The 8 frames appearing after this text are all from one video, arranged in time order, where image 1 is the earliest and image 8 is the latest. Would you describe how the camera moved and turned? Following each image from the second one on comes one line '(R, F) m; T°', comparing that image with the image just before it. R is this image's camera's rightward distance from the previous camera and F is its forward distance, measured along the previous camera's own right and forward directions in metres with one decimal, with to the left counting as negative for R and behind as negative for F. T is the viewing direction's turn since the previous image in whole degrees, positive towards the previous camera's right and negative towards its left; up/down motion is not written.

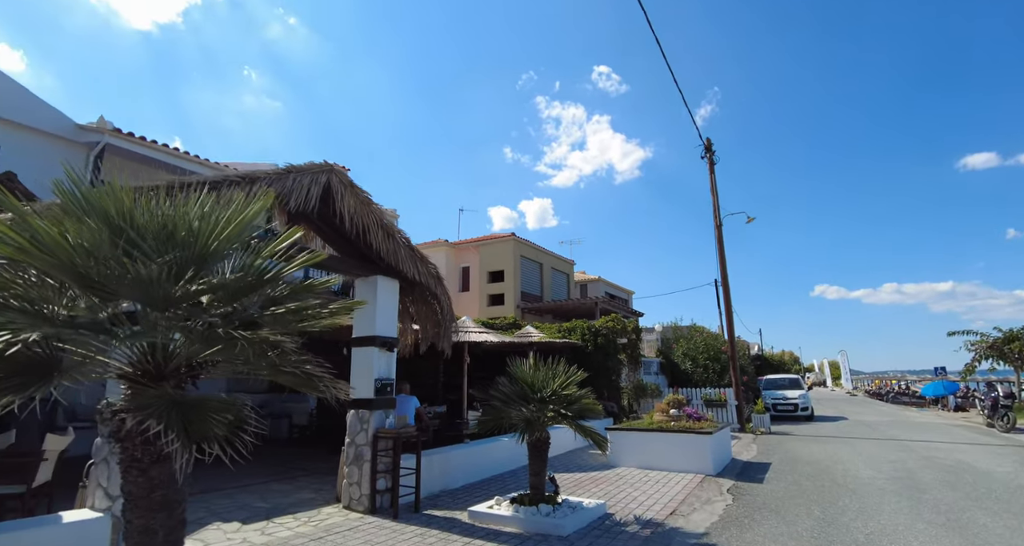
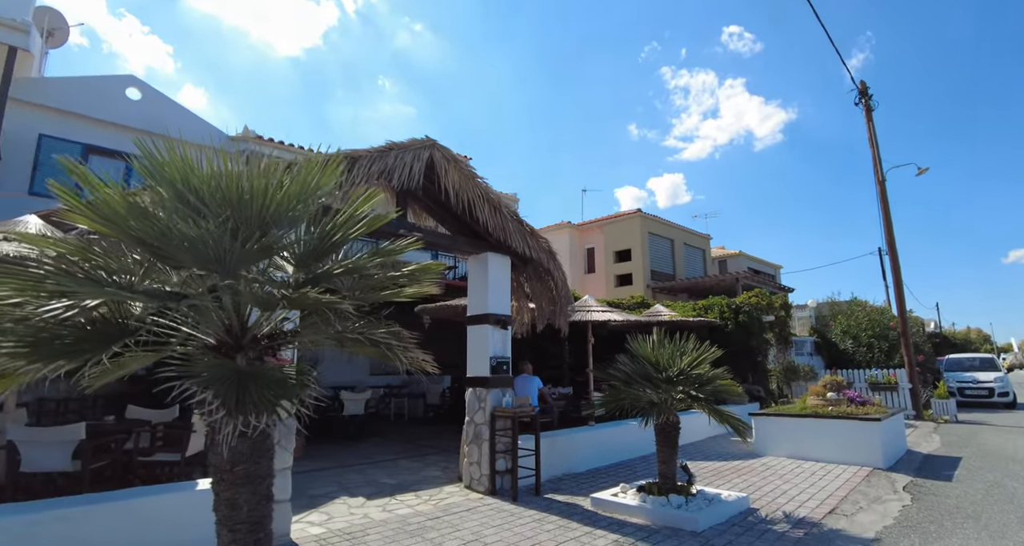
(+0.2, +0.5) m; -14°
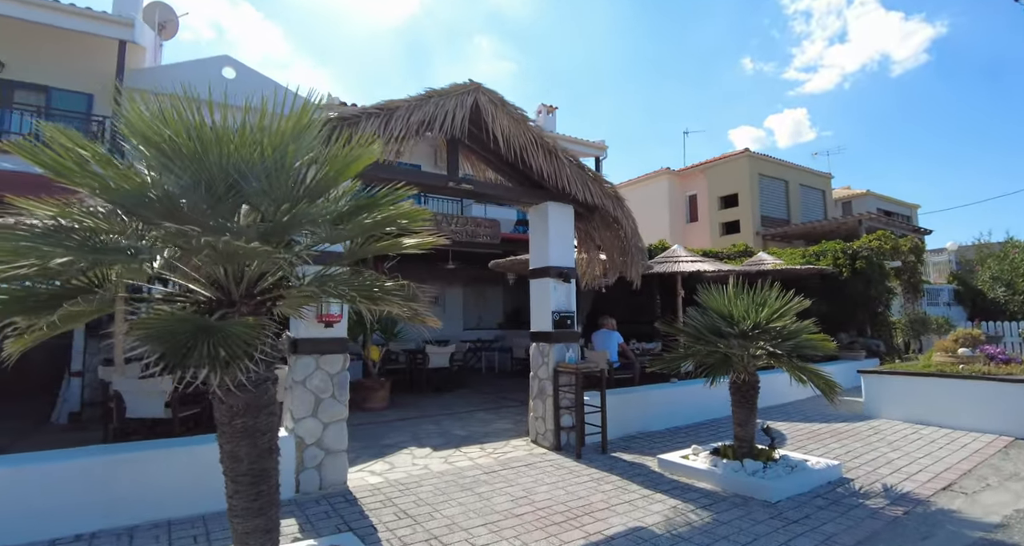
(+0.5, +0.4) m; -11°
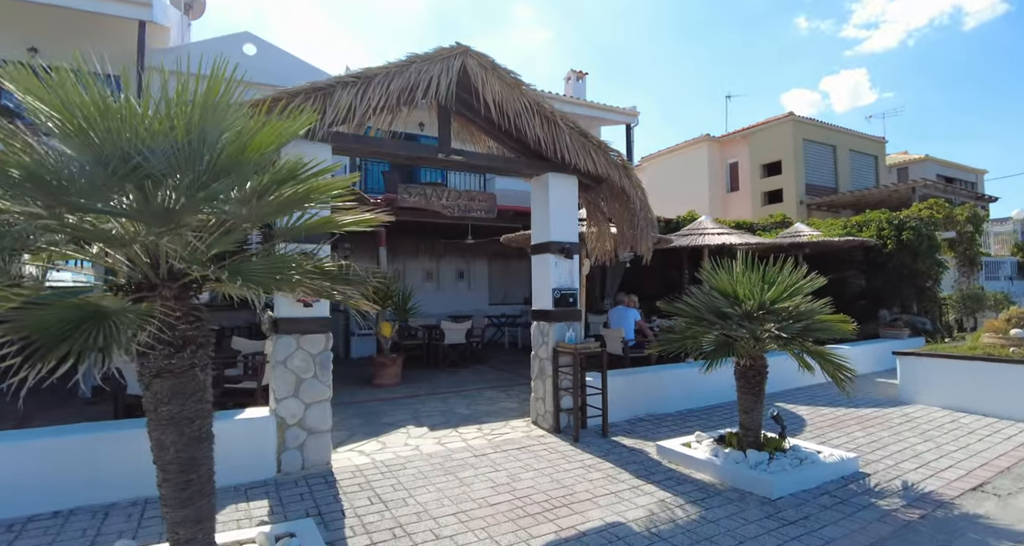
(+0.5, +0.3) m; -5°
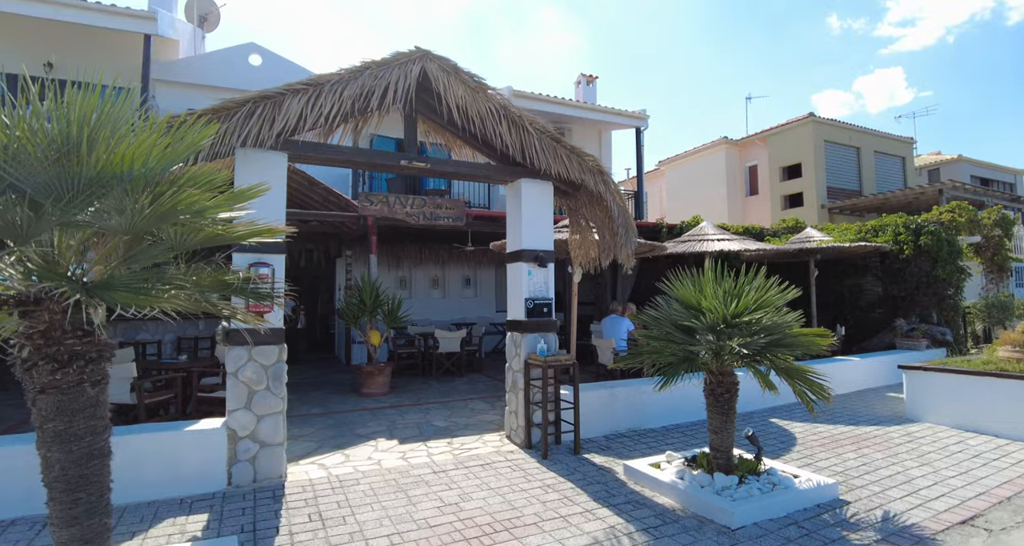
(+0.6, +0.2) m; -3°
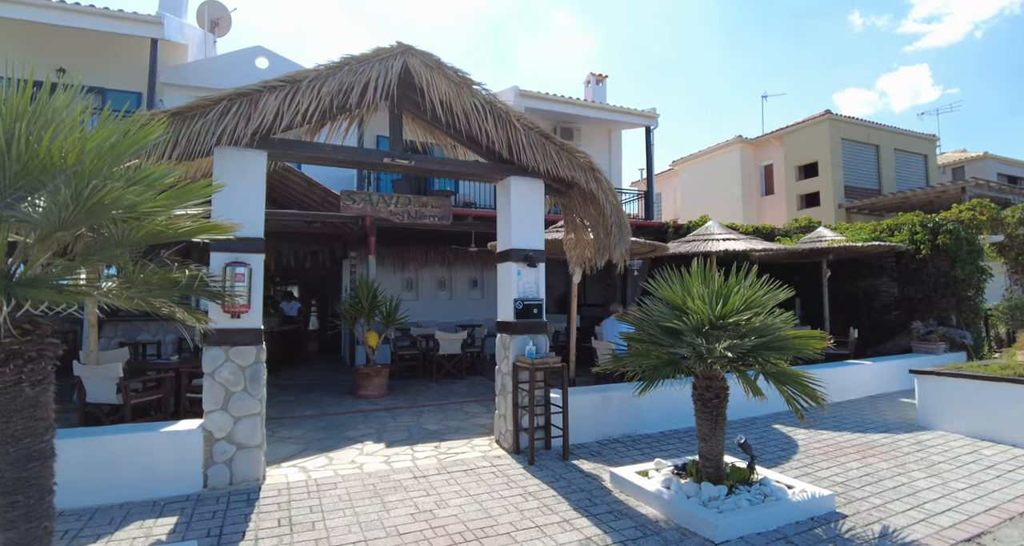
(+0.3, +0.2) m; -2°
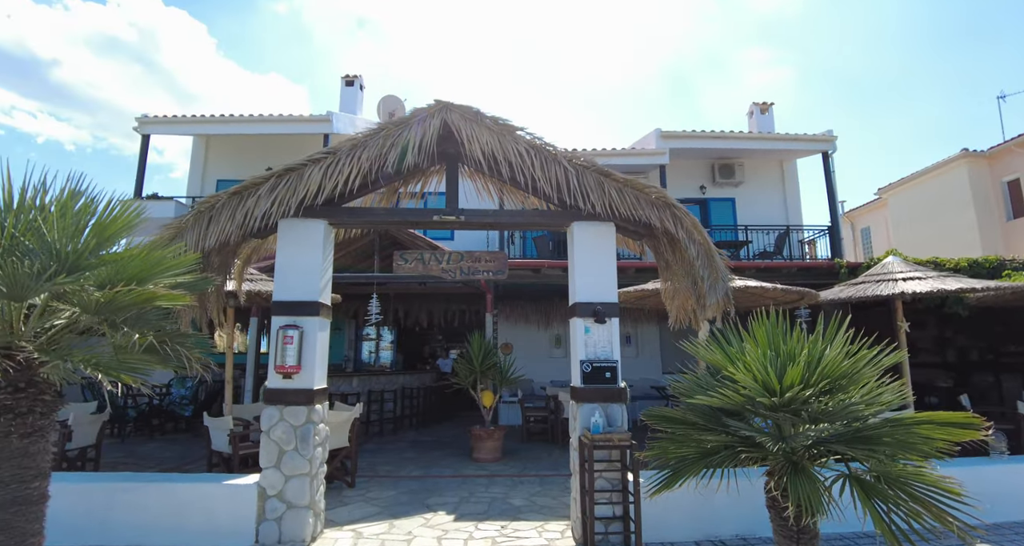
(+1.2, +0.8) m; -20°
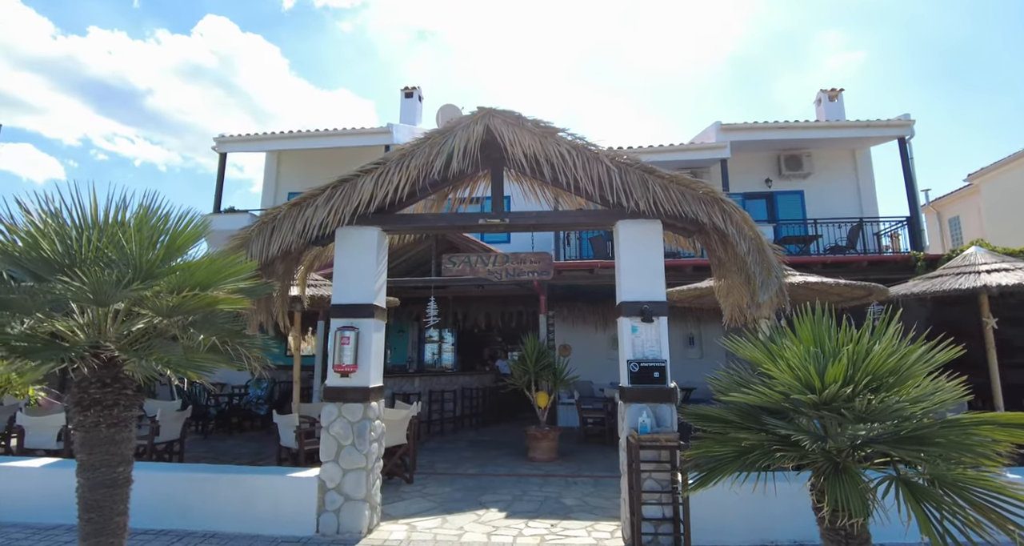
(+0.2, -0.1) m; -7°
